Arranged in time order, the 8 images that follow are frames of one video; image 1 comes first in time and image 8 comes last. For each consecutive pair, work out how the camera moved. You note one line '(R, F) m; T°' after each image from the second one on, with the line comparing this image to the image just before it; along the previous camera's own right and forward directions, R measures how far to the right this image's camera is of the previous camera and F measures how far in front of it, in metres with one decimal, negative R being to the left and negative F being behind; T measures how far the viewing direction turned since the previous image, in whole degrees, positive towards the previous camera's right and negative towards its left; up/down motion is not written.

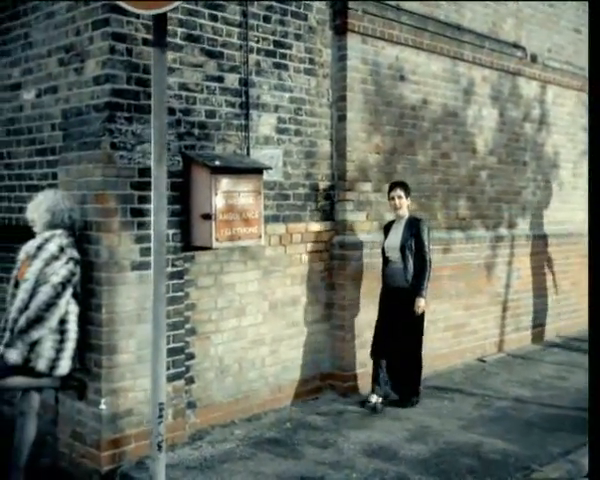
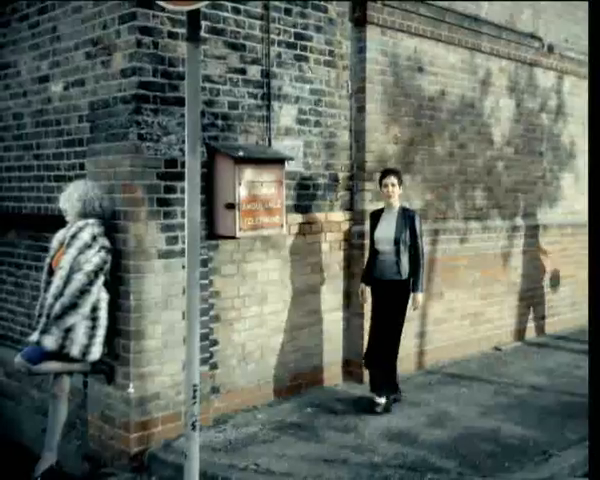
(-0.1, -0.1) m; -1°
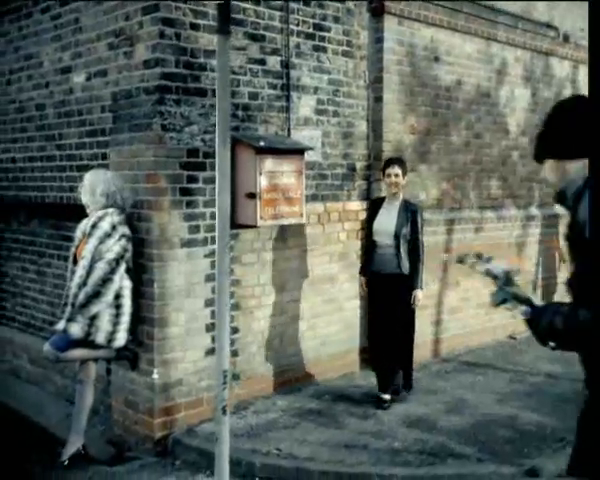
(-0.1, -0.1) m; -1°
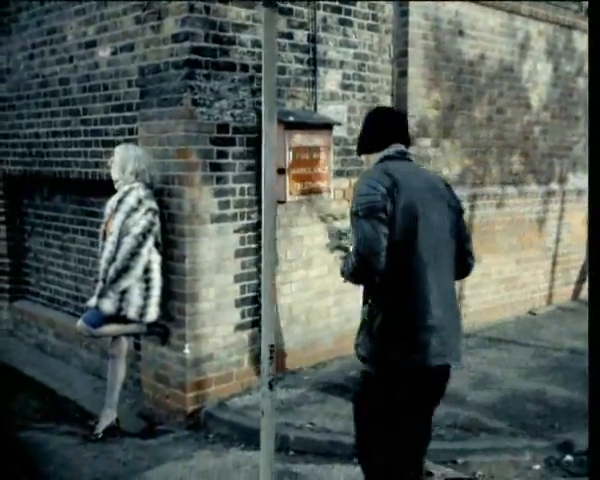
(-0.2, 0.0) m; 0°
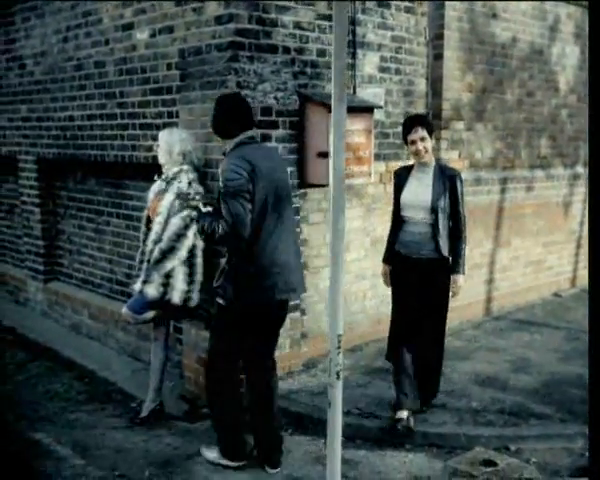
(-0.4, 0.0) m; 0°
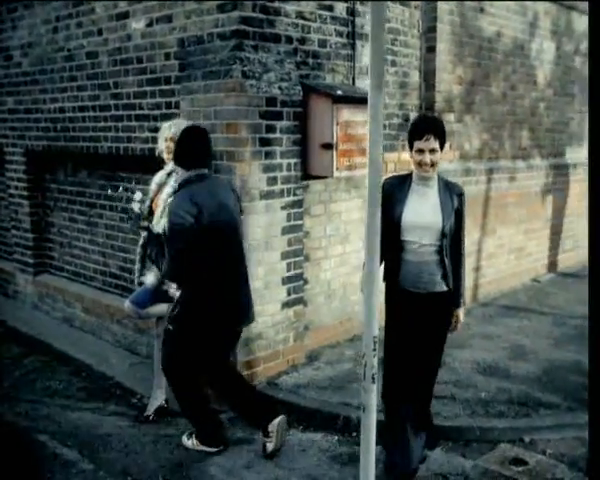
(-0.4, 0.0) m; +4°
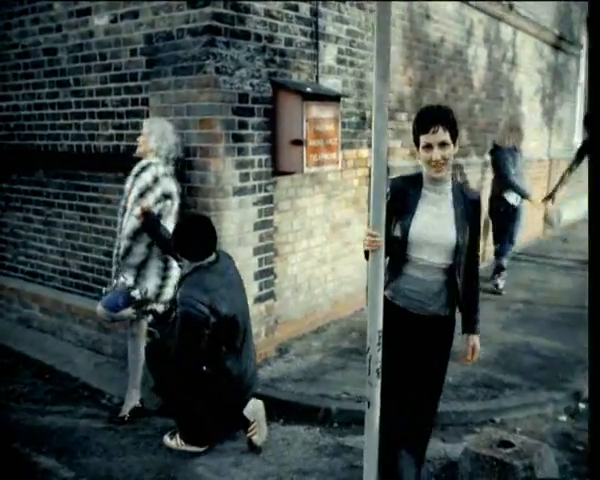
(-0.5, -0.1) m; +8°
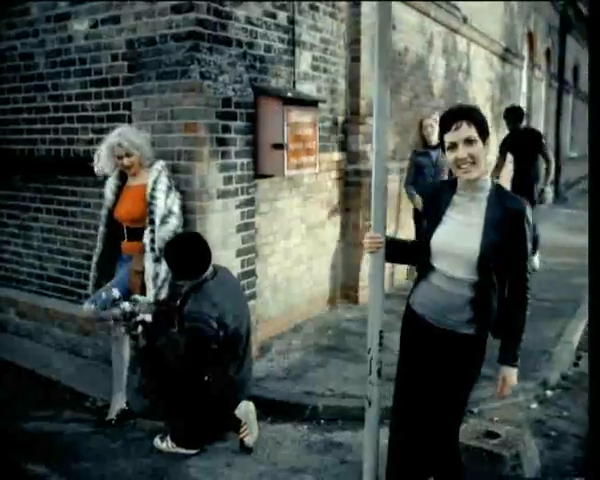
(-0.3, -0.1) m; +5°
